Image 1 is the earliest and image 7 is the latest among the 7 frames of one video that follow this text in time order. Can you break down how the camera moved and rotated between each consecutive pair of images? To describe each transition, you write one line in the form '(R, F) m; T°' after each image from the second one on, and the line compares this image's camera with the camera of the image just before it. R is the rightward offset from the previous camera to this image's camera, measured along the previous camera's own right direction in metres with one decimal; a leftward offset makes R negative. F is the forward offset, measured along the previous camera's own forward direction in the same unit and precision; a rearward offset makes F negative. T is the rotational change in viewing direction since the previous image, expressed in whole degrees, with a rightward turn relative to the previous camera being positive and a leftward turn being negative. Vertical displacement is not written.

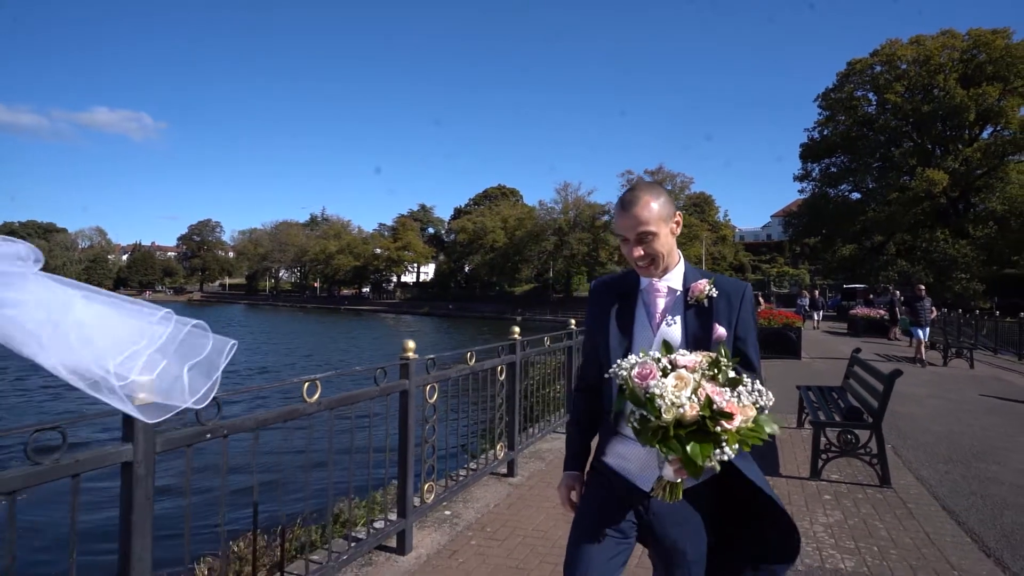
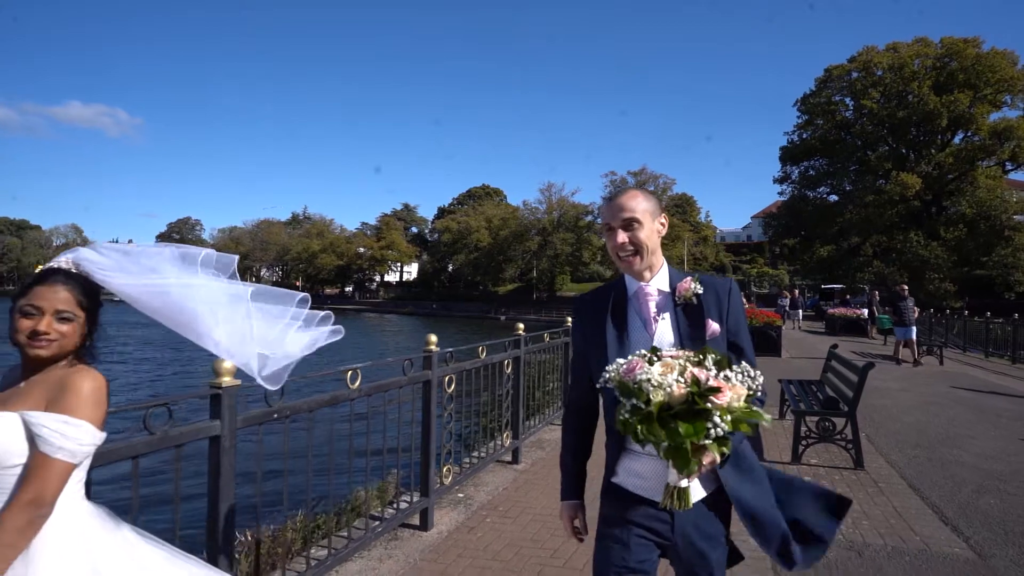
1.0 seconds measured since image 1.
(-0.2, -0.5) m; +2°
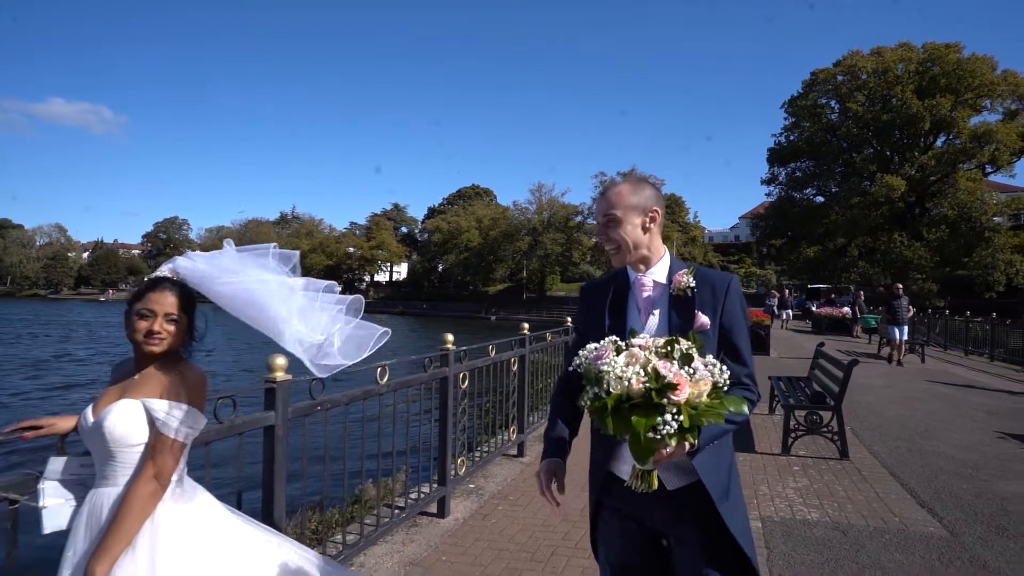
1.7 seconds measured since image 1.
(-0.2, -0.4) m; +1°
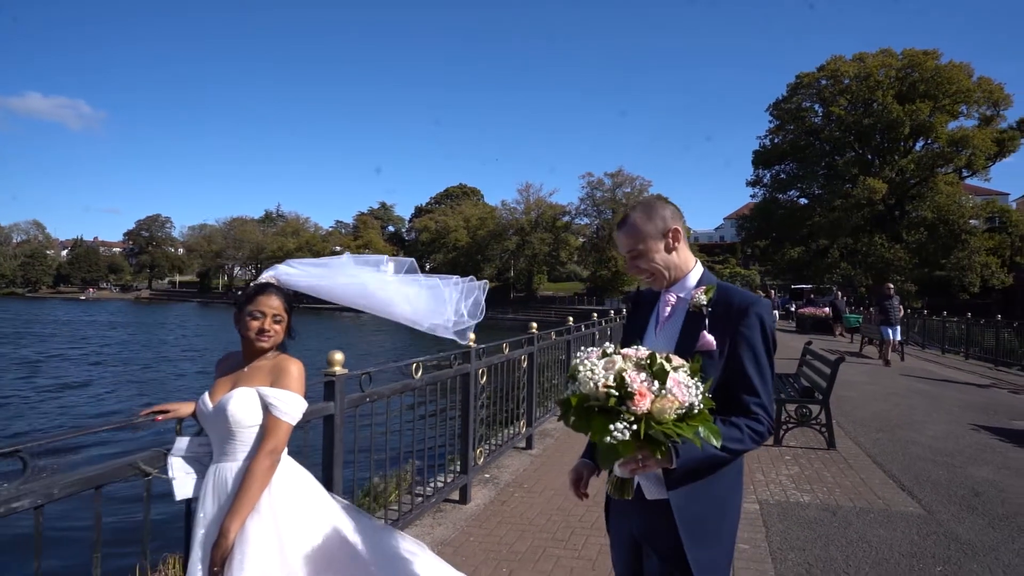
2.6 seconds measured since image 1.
(-0.3, -0.4) m; +1°
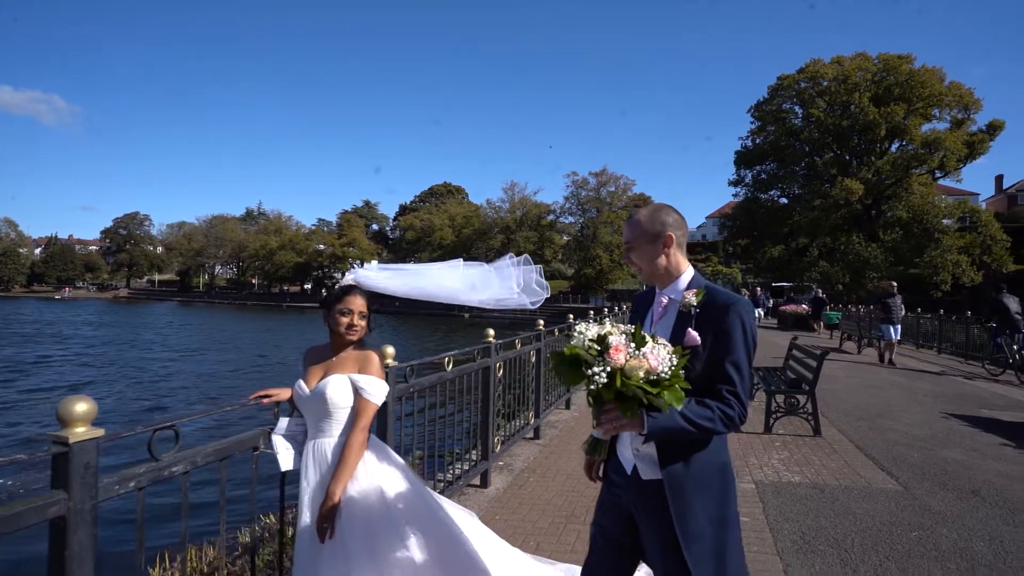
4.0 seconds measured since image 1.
(-0.3, -0.5) m; +2°
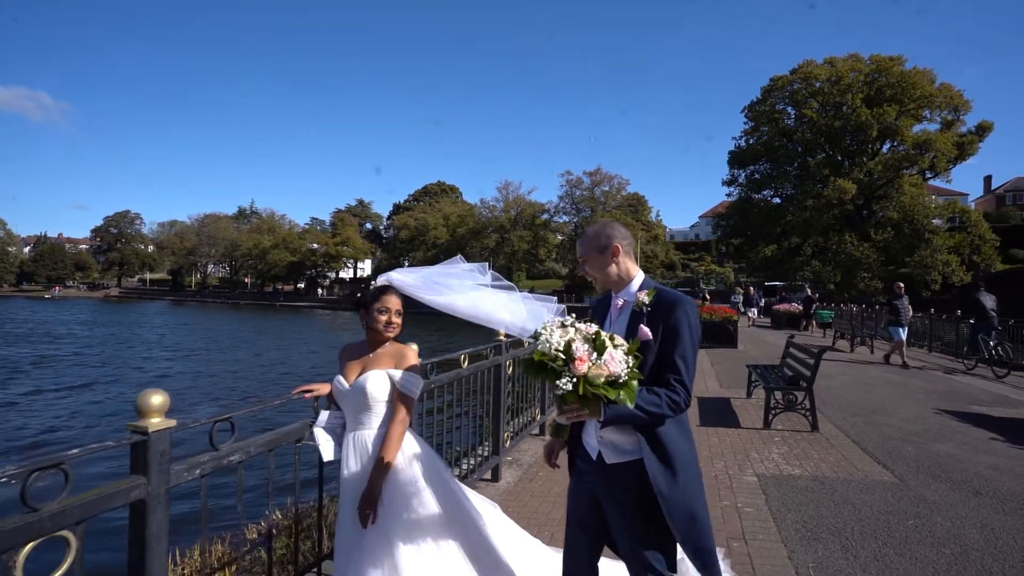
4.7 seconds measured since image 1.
(-0.2, -0.2) m; +1°
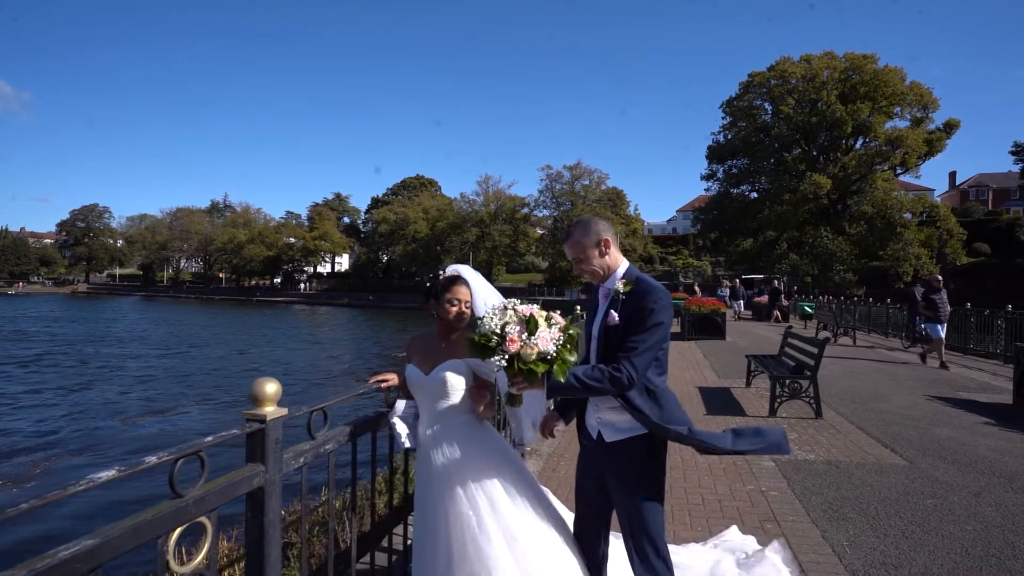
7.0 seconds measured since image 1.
(-0.5, -0.2) m; +2°
